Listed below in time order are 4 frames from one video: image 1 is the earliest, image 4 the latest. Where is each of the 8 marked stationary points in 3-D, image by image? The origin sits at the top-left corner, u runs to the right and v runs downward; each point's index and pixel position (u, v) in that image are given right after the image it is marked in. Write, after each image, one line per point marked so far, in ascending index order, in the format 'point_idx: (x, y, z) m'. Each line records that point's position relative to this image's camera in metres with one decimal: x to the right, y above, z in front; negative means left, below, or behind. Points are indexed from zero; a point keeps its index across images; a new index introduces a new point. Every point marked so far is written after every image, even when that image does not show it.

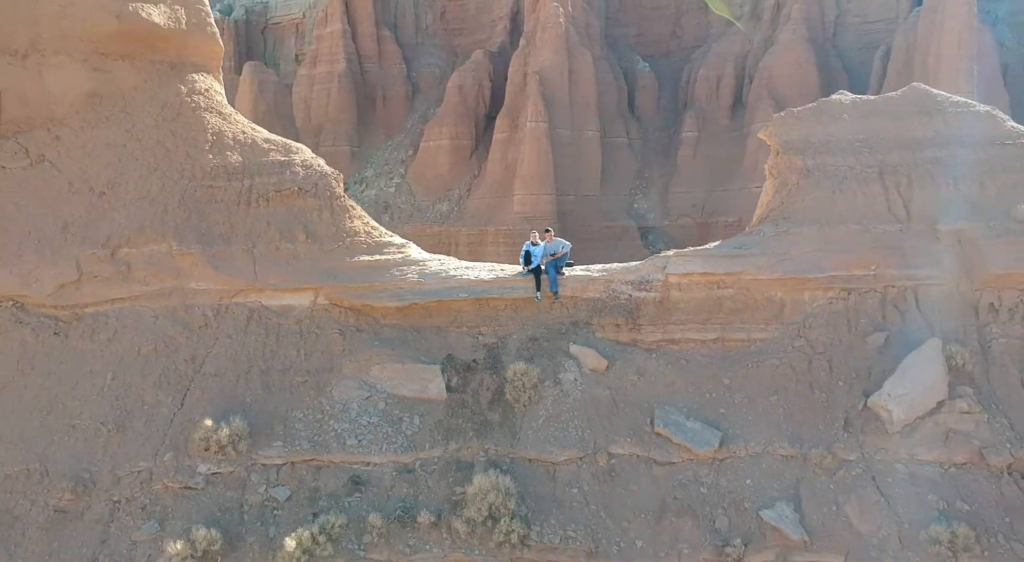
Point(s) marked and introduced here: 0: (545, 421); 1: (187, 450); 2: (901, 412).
0: (+0.1, -0.4, +2.7) m
1: (-1.0, -0.5, +2.7) m
2: (+1.1, -0.4, +2.5) m
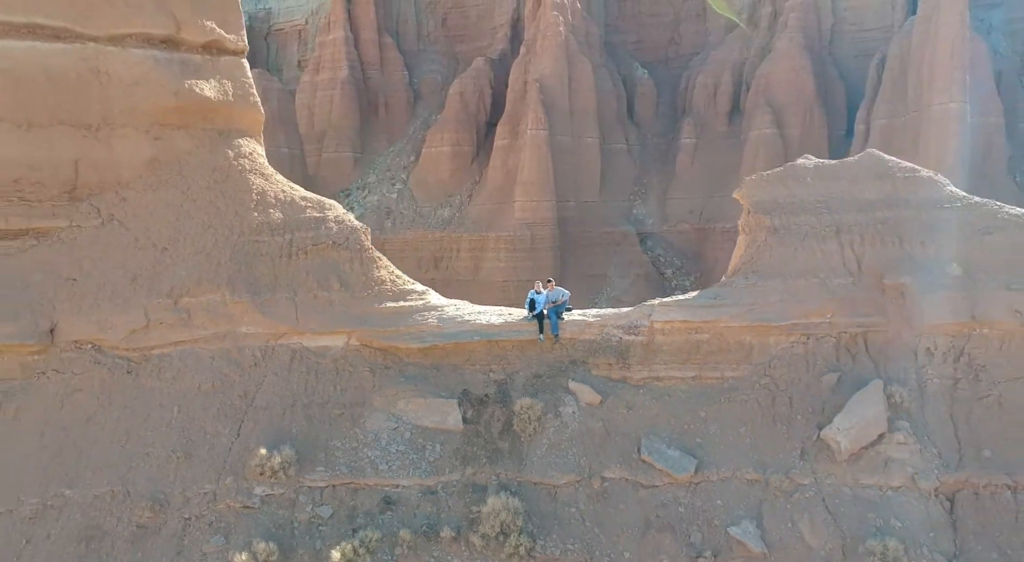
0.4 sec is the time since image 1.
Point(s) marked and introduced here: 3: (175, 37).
0: (+0.1, -0.6, +3.2) m
1: (-0.9, -0.7, +3.1) m
2: (+1.1, -0.6, +3.0) m
3: (-1.4, +1.0, +3.7) m
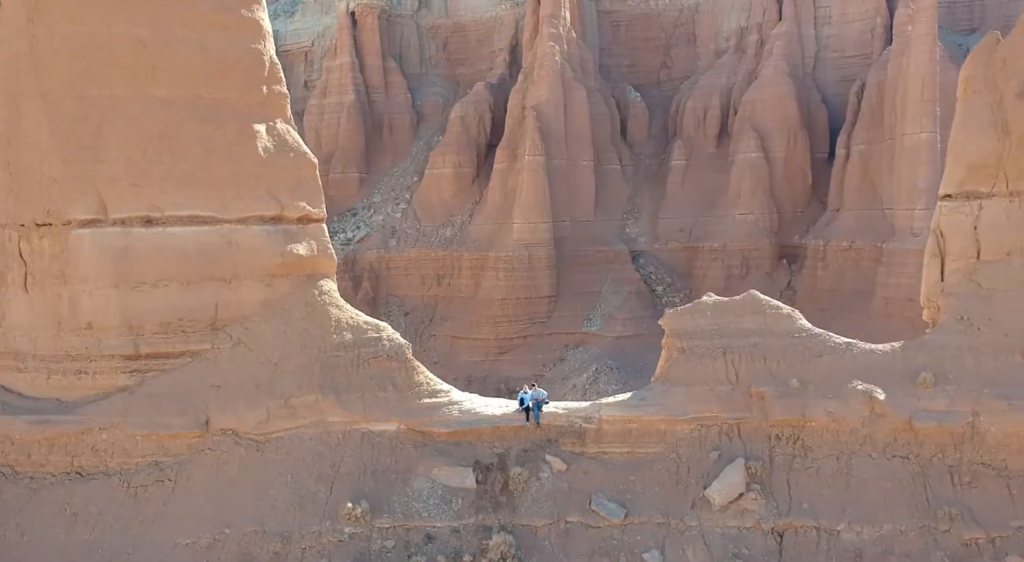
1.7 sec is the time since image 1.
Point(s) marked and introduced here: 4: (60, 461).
0: (+0.1, -1.2, +4.9) m
1: (-1.0, -1.3, +4.8) m
2: (+1.1, -1.2, +4.7) m
3: (-1.4, +0.4, +5.4) m
4: (-2.6, -1.0, +5.0) m
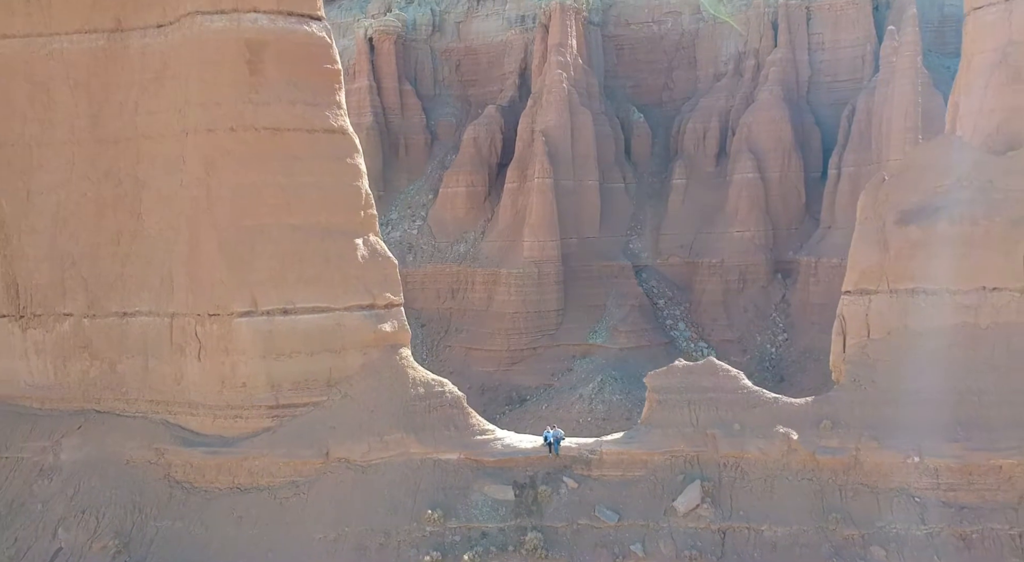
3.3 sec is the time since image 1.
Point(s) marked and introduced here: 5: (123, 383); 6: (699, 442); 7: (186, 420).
0: (+0.3, -1.8, +7.1) m
1: (-0.7, -1.9, +7.0) m
2: (+1.4, -1.8, +6.9) m
3: (-1.2, -0.2, +7.6) m
4: (-2.4, -1.6, +7.2) m
5: (-3.4, -0.9, +7.6) m
6: (+1.5, -1.3, +7.1) m
7: (-2.8, -1.2, +7.4) m
